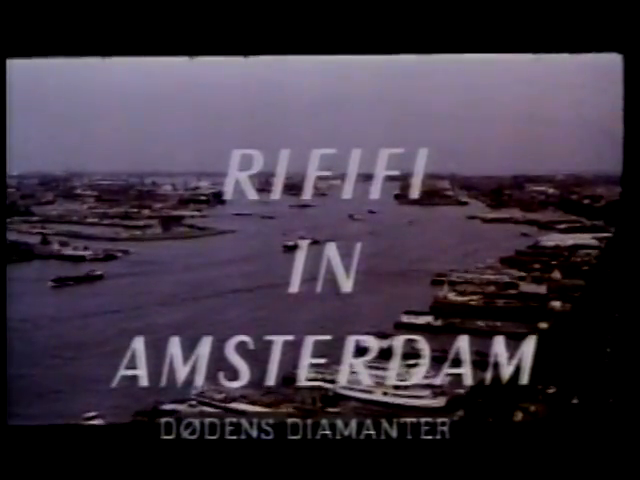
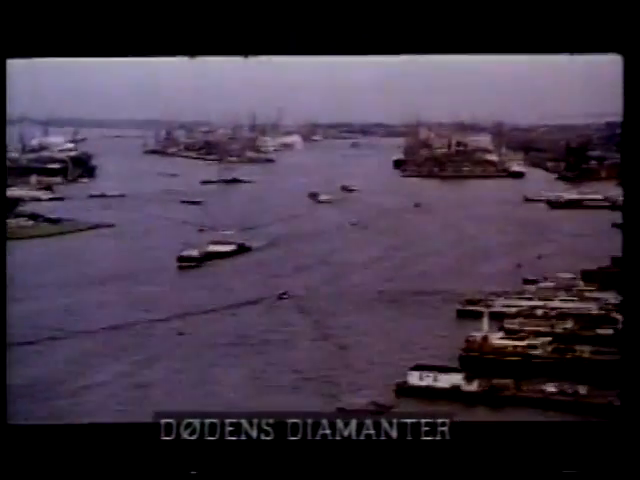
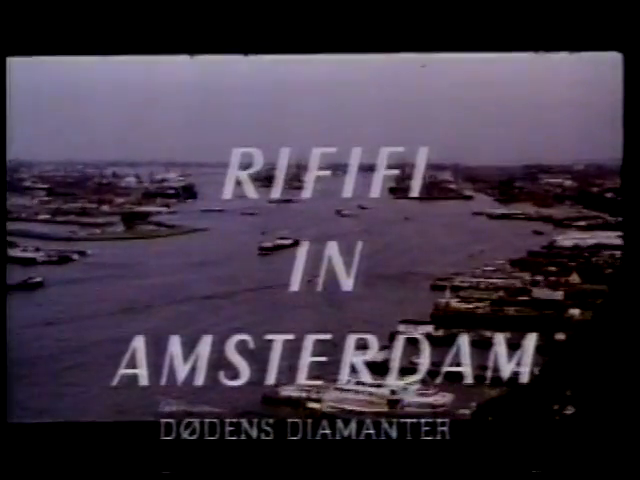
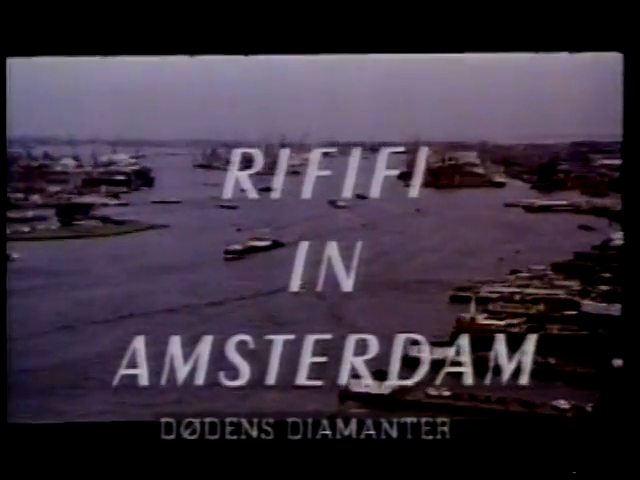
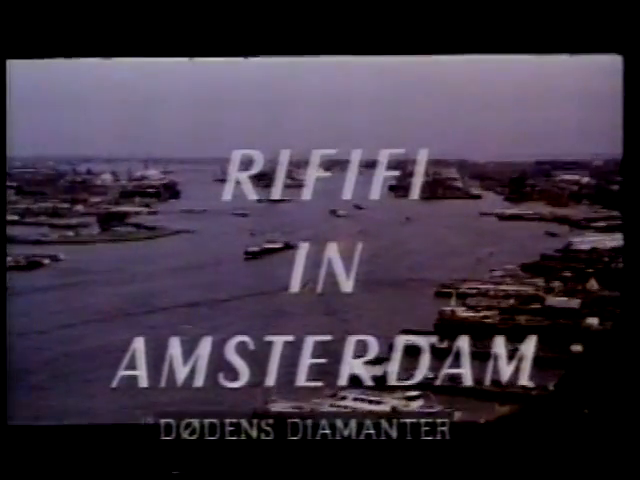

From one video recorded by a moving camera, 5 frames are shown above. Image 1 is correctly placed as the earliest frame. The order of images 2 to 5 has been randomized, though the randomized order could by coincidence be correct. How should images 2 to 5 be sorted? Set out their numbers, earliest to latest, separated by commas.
3, 5, 4, 2
